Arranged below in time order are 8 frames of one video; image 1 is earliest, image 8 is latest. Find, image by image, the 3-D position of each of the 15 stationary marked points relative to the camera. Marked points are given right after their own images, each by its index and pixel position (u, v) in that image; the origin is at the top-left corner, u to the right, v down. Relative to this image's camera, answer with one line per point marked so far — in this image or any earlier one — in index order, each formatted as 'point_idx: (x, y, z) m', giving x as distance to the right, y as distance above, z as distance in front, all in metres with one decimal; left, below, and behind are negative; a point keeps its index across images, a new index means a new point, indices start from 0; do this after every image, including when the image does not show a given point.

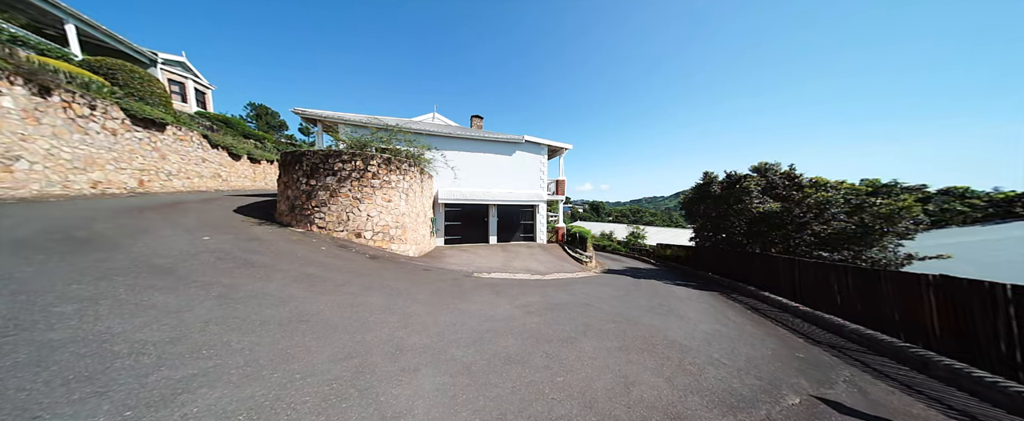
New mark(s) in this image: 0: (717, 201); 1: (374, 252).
0: (+8.6, +0.4, +10.0) m
1: (-4.1, -1.2, +7.0) m
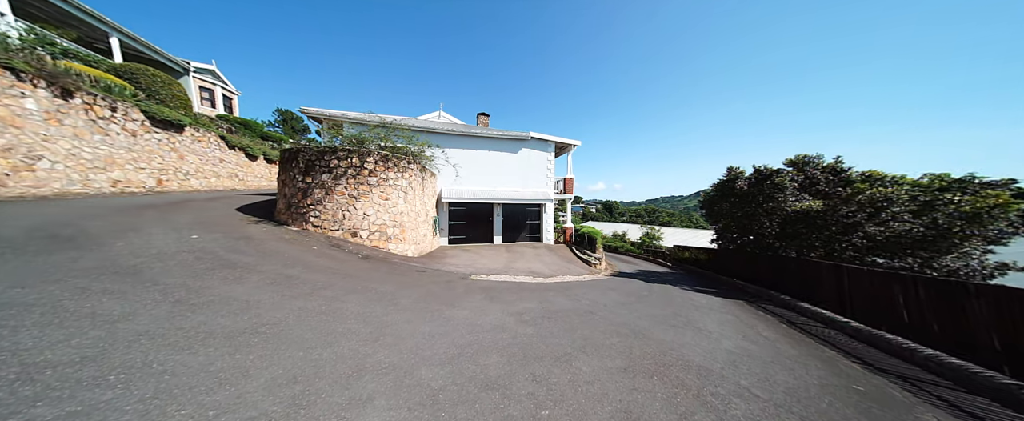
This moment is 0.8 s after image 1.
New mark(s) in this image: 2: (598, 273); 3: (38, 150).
0: (+8.7, +0.4, +9.0) m
1: (-4.1, -1.1, +6.7) m
2: (+3.4, -2.5, +9.8) m
3: (-14.4, +1.9, +7.3) m
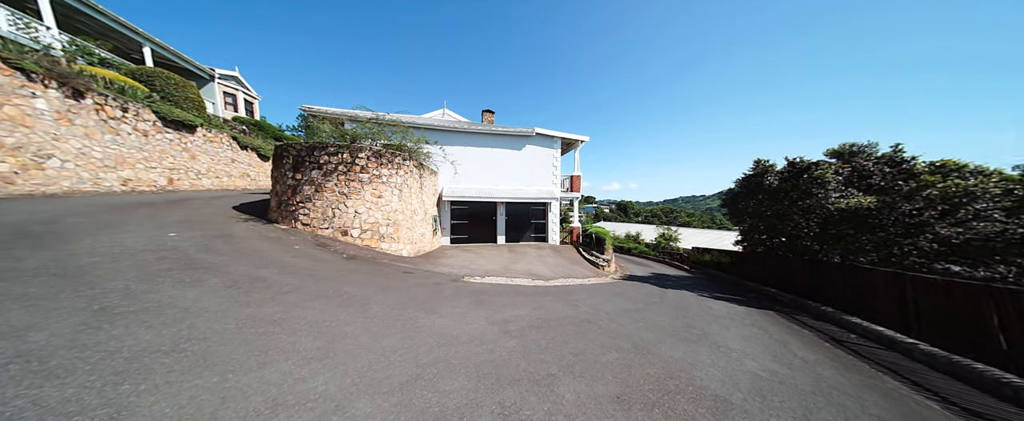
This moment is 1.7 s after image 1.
0: (+8.8, +0.5, +8.0) m
1: (-4.2, -1.1, +6.4) m
2: (+3.5, -2.4, +9.0) m
3: (-14.5, +1.9, +7.5) m
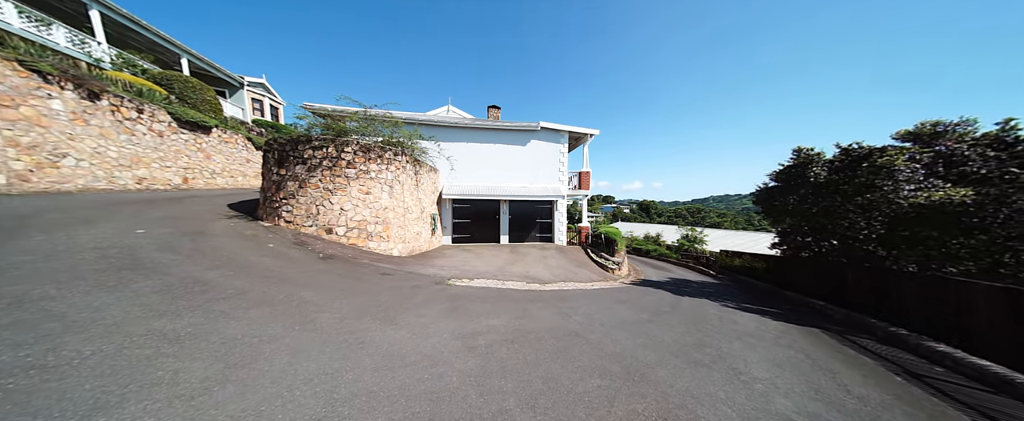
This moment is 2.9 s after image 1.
0: (+8.6, +0.6, +6.6) m
1: (-4.4, -1.0, +6.0) m
2: (+3.4, -2.4, +8.0) m
3: (-14.6, +2.0, +7.8) m
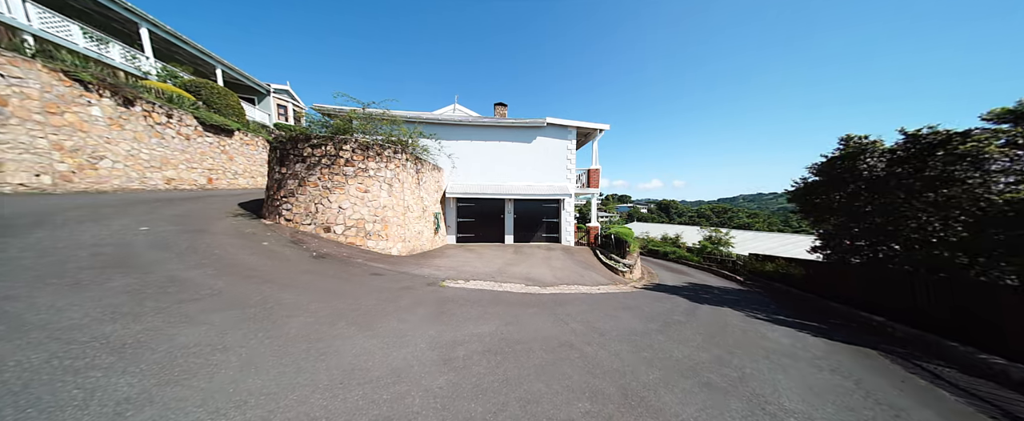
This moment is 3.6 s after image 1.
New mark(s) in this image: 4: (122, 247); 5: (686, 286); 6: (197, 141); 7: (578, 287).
0: (+8.6, +0.6, +5.6) m
1: (-4.5, -1.0, +5.9) m
2: (+3.5, -2.3, +7.4) m
3: (-14.5, +2.1, +8.4) m
4: (-6.4, -0.6, +3.9) m
5: (+7.0, -3.0, +9.6) m
6: (-15.0, +3.3, +11.4) m
7: (+1.9, -2.1, +6.6) m
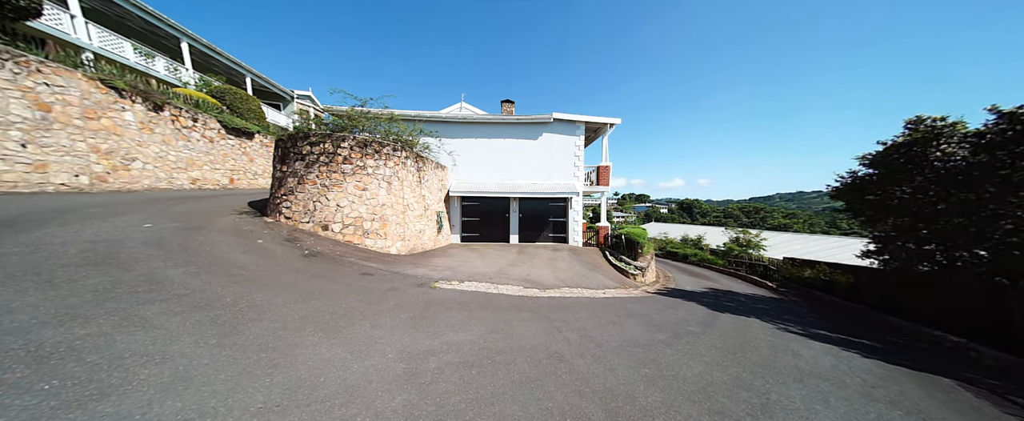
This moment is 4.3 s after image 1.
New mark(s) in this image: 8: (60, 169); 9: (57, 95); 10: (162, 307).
0: (+8.5, +0.6, +4.7) m
1: (-4.6, -0.9, +5.8) m
2: (+3.5, -2.3, +6.8) m
3: (-14.3, +2.2, +9.0) m
4: (-6.6, -0.6, +4.0) m
5: (+7.2, -3.0, +8.7) m
6: (-14.6, +3.4, +12.0) m
7: (+1.8, -2.1, +6.1) m
8: (-14.0, +1.3, +7.4) m
9: (-14.2, +3.6, +7.5) m
10: (-4.1, -1.1, +2.8) m
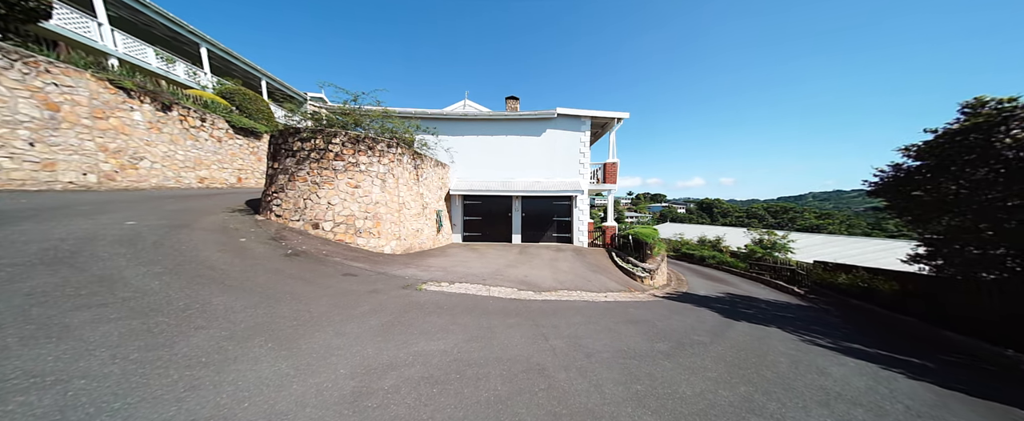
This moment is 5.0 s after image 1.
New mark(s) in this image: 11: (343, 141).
0: (+8.3, +0.7, +3.8) m
1: (-4.7, -0.8, +5.5) m
2: (+3.5, -2.2, +6.2) m
3: (-14.3, +2.2, +9.2) m
4: (-6.7, -0.5, +3.8) m
5: (+7.2, -2.9, +7.9) m
6: (-14.4, +3.4, +12.2) m
7: (+1.7, -2.0, +5.5) m
8: (-14.0, +1.3, +7.5) m
9: (-14.2, +3.7, +7.6) m
10: (-4.3, -1.1, +2.5) m
11: (-4.5, +1.9, +6.4) m
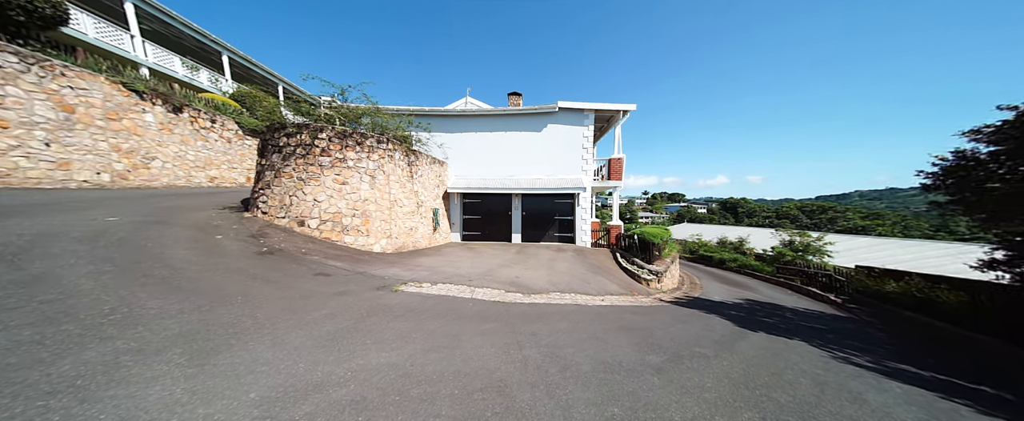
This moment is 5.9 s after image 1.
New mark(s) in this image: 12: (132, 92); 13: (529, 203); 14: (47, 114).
0: (+7.9, +0.8, +2.8) m
1: (-4.9, -0.8, +5.3) m
2: (+3.2, -2.1, +5.5) m
3: (-14.3, +2.3, +9.5) m
4: (-7.1, -0.4, +3.6) m
5: (+7.1, -2.9, +7.0) m
6: (-14.3, +3.5, +12.5) m
7: (+1.5, -1.9, +4.9) m
8: (-14.1, +1.4, +7.8) m
9: (-14.3, +3.8, +7.9) m
10: (-4.7, -1.0, +2.3) m
11: (-4.7, +2.0, +6.2) m
12: (-14.4, +4.5, +9.0) m
13: (+0.8, +0.4, +9.7) m
14: (-14.2, +2.9, +7.3) m
